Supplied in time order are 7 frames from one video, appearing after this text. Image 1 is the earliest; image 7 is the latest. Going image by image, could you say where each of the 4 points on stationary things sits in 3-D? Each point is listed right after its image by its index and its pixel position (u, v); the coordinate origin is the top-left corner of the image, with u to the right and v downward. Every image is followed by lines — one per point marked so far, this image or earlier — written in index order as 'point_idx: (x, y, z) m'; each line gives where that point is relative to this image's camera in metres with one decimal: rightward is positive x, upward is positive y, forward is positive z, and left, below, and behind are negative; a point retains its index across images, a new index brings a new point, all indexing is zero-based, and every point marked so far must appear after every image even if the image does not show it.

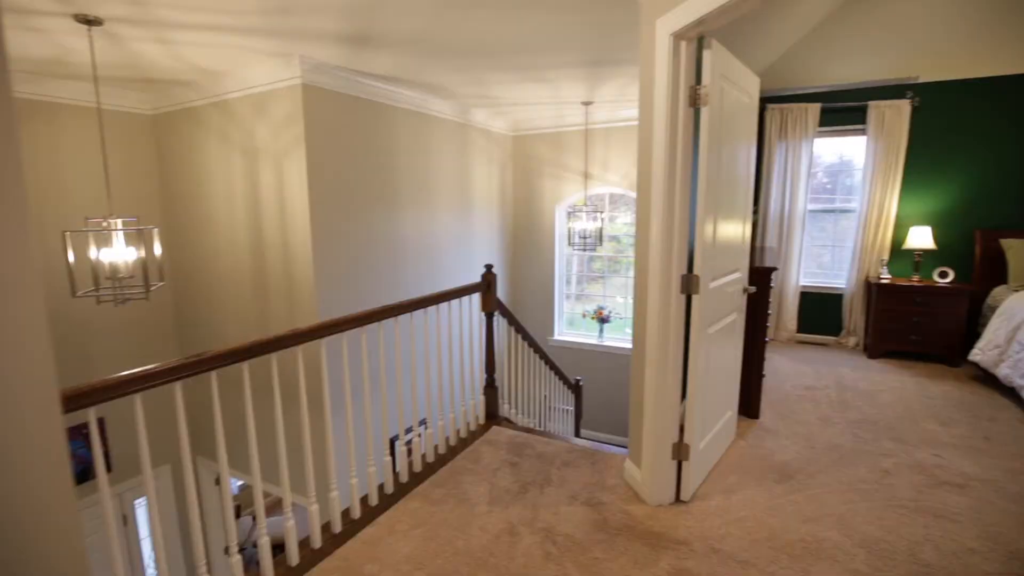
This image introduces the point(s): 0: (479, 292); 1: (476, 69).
0: (-0.2, 0.0, +3.0) m
1: (-0.2, +1.5, +3.5) m
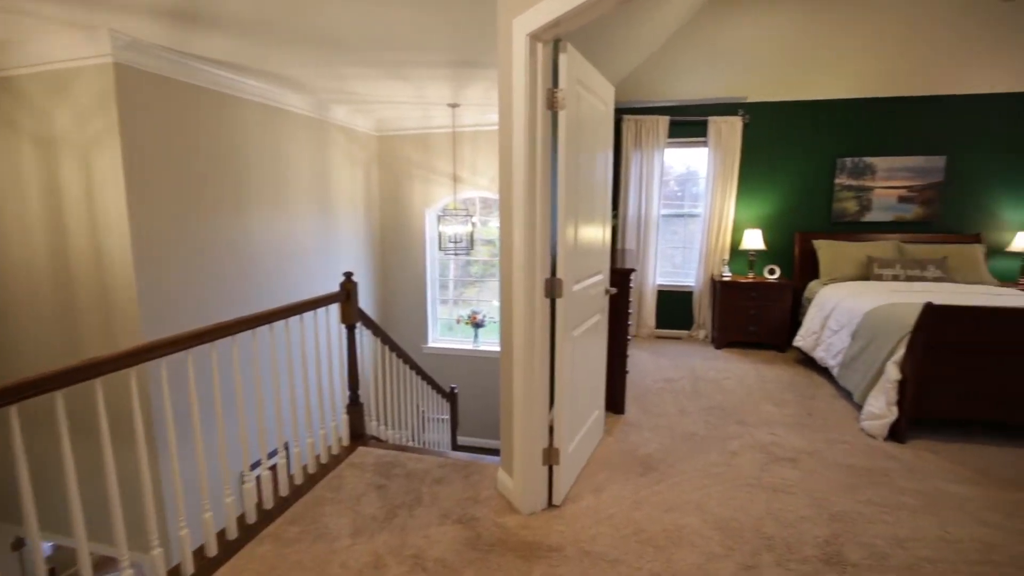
0: (-0.9, -0.1, +2.7) m
1: (-1.1, +1.4, +3.2) m
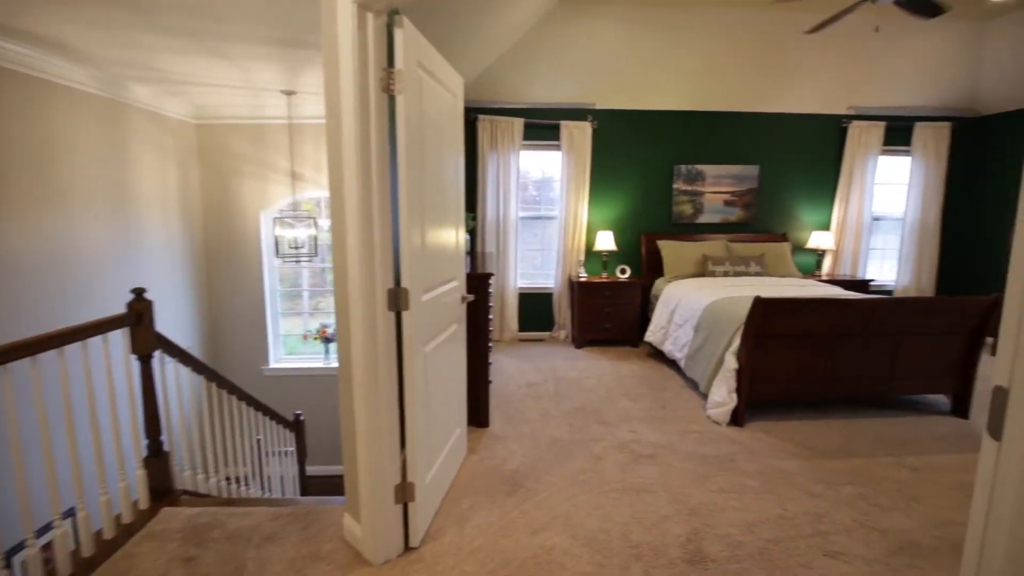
0: (-1.6, -0.2, +2.1) m
1: (-2.0, +1.3, +2.6) m
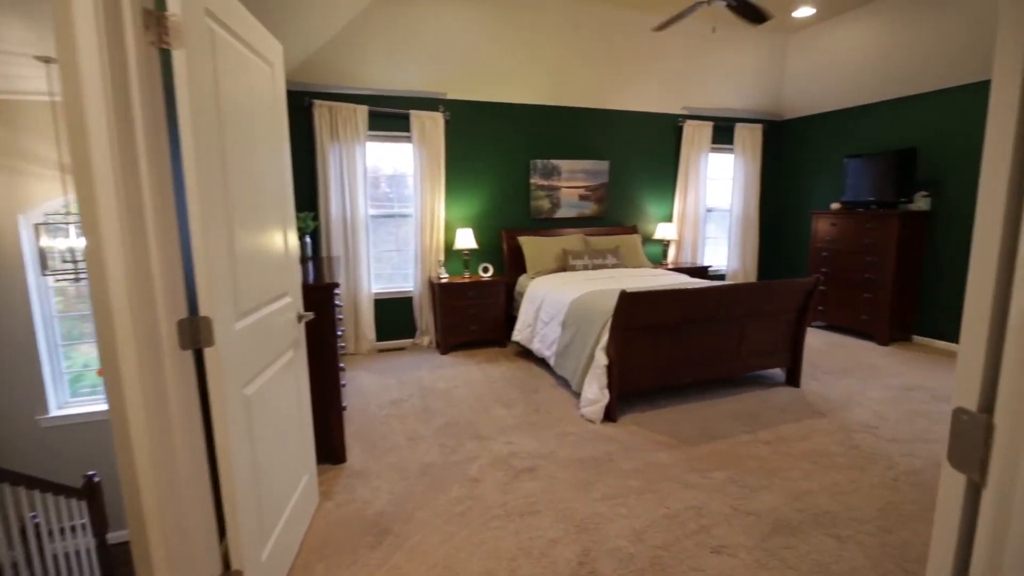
0: (-2.1, -0.3, +1.3) m
1: (-2.6, +1.2, +1.6) m
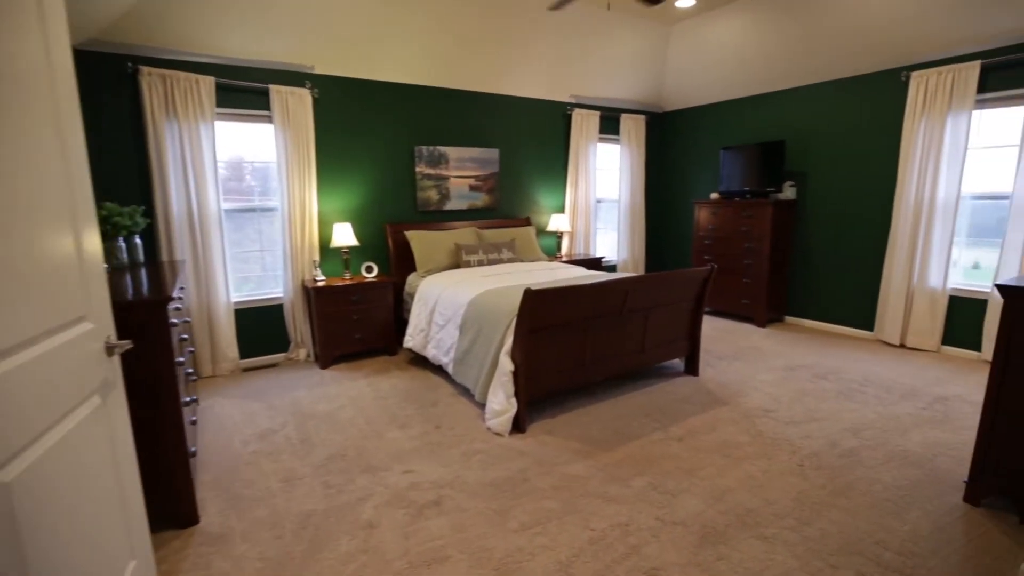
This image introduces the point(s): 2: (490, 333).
0: (-2.2, -0.4, +0.5) m
1: (-2.9, +1.0, +0.6) m
2: (-0.1, -0.3, +3.1) m
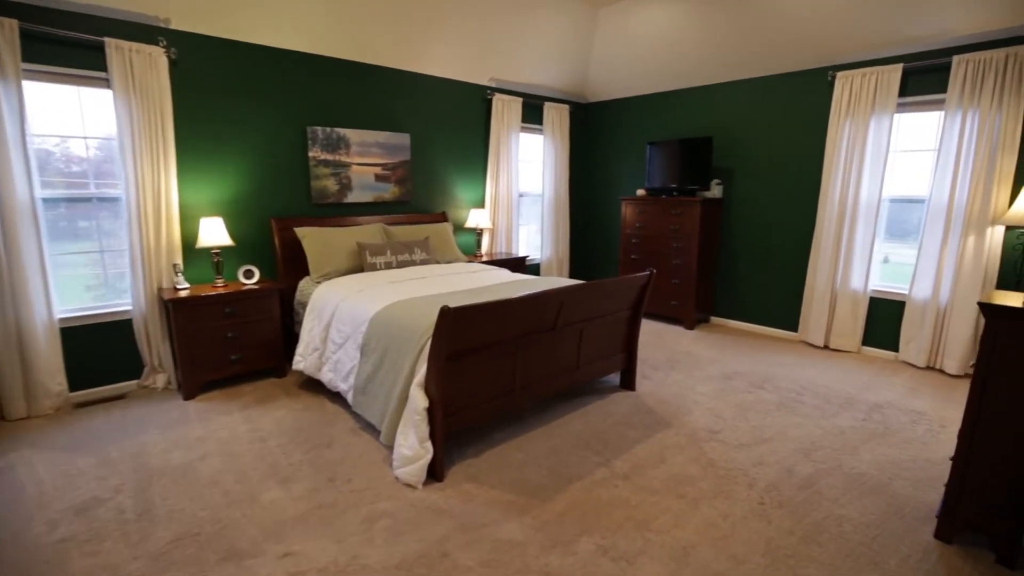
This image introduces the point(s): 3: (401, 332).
0: (-2.1, -0.5, -0.4) m
1: (-2.9, +0.9, -0.4) m
2: (-0.6, -0.3, +2.5) m
3: (-0.5, -0.2, +2.5) m
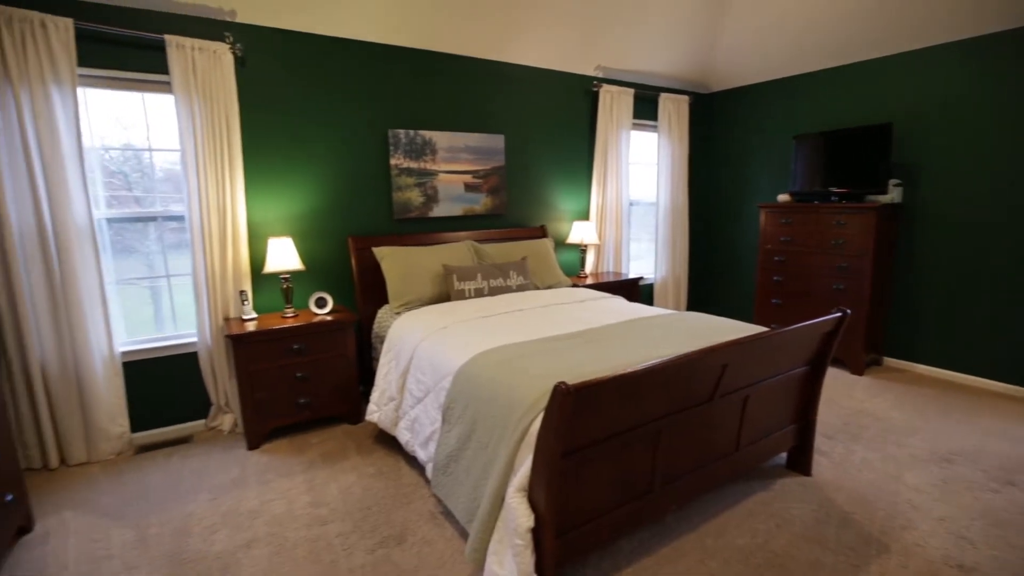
0: (-2.1, -0.7, -0.8) m
1: (-2.8, +0.8, -0.6) m
2: (-0.1, -0.5, +1.8) m
3: (-0.1, -0.4, +1.8) m
